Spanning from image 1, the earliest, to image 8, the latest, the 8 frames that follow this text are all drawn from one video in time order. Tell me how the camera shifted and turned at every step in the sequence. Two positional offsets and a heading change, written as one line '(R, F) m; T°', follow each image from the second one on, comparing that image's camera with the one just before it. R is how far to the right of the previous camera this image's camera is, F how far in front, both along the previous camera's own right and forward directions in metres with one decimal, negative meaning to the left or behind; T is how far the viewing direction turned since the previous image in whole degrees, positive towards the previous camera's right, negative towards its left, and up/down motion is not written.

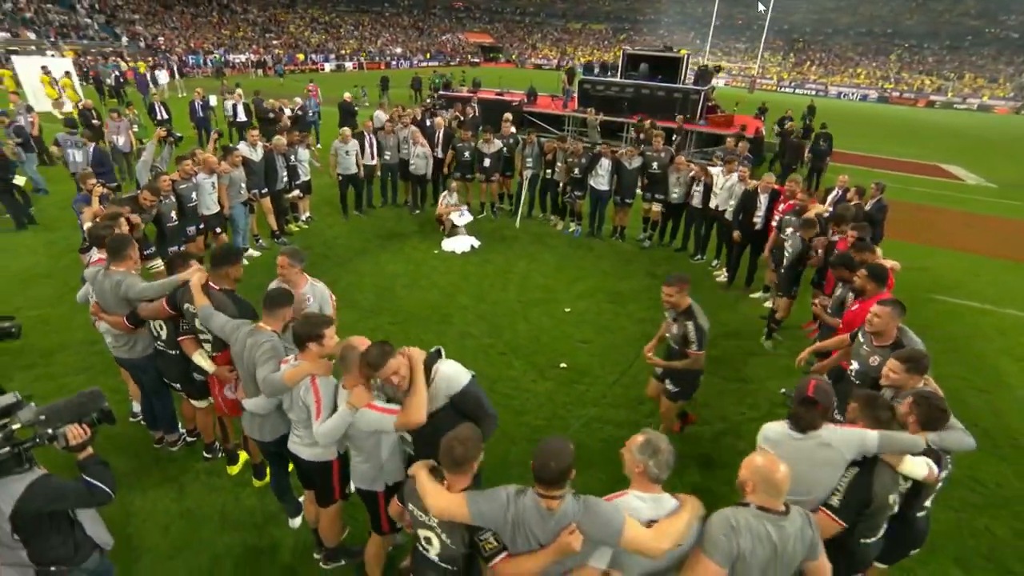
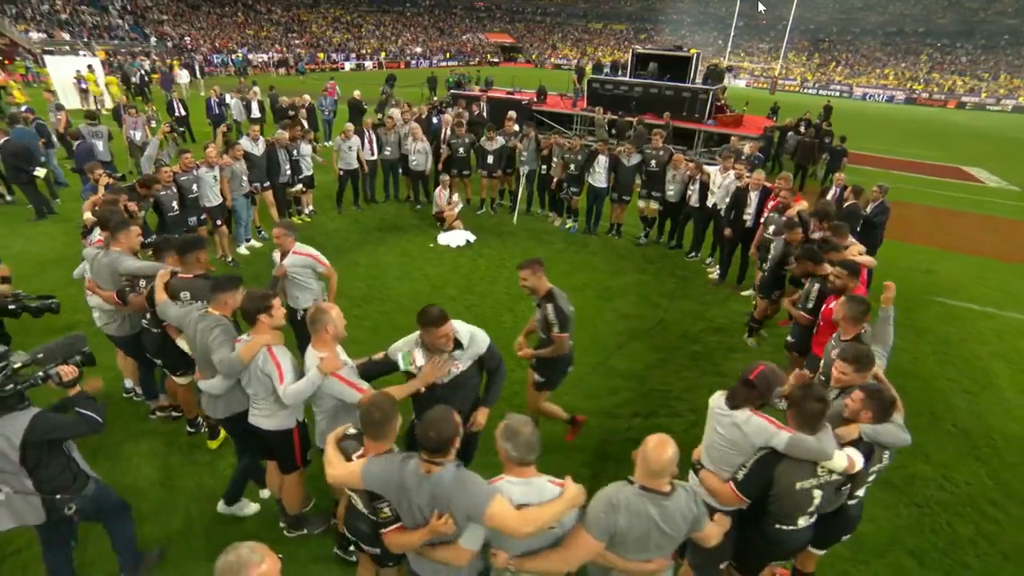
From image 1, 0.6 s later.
(+0.5, -0.2) m; -2°
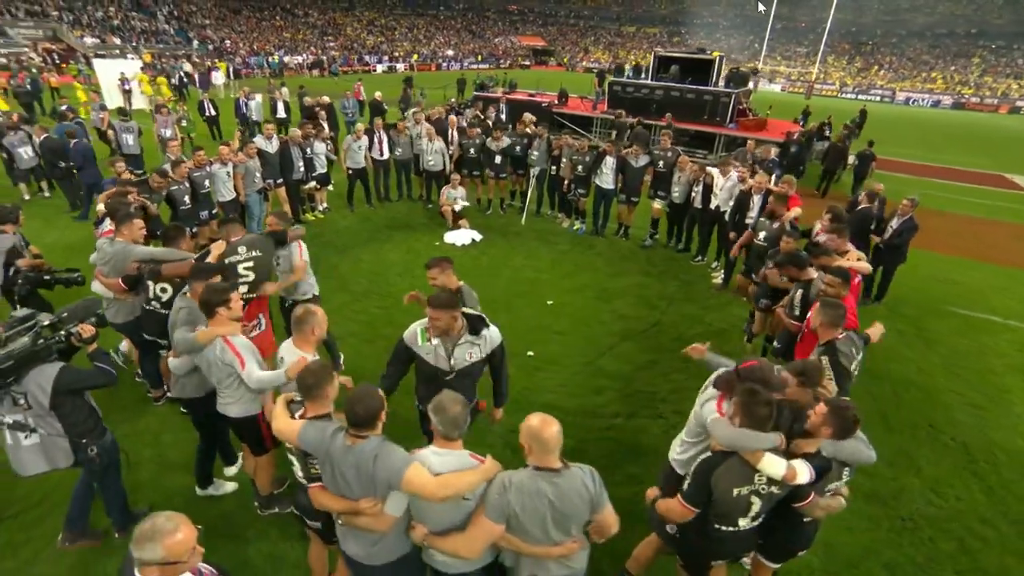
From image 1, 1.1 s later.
(+0.6, -0.1) m; -3°
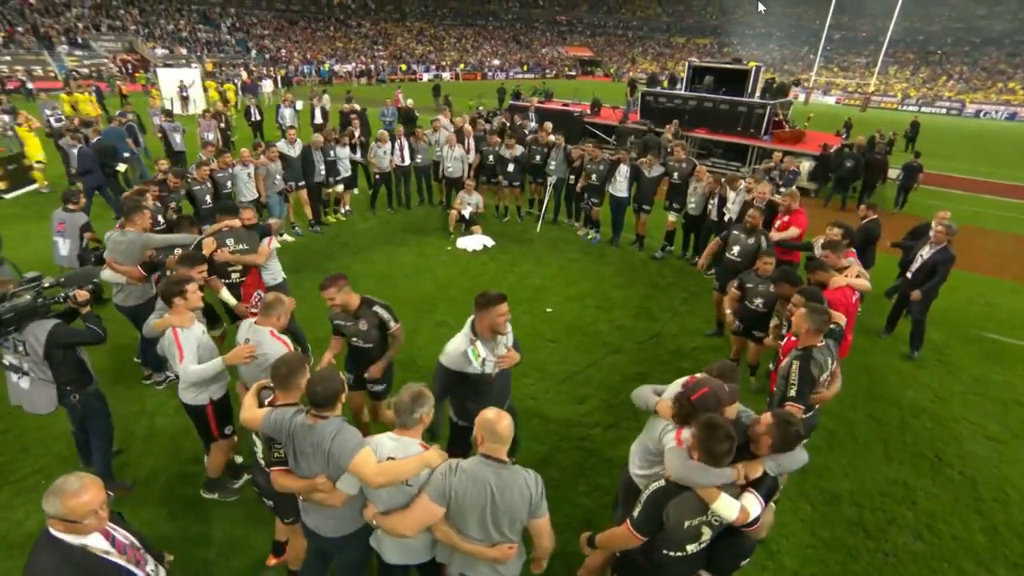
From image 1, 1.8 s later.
(+0.8, 0.0) m; -5°
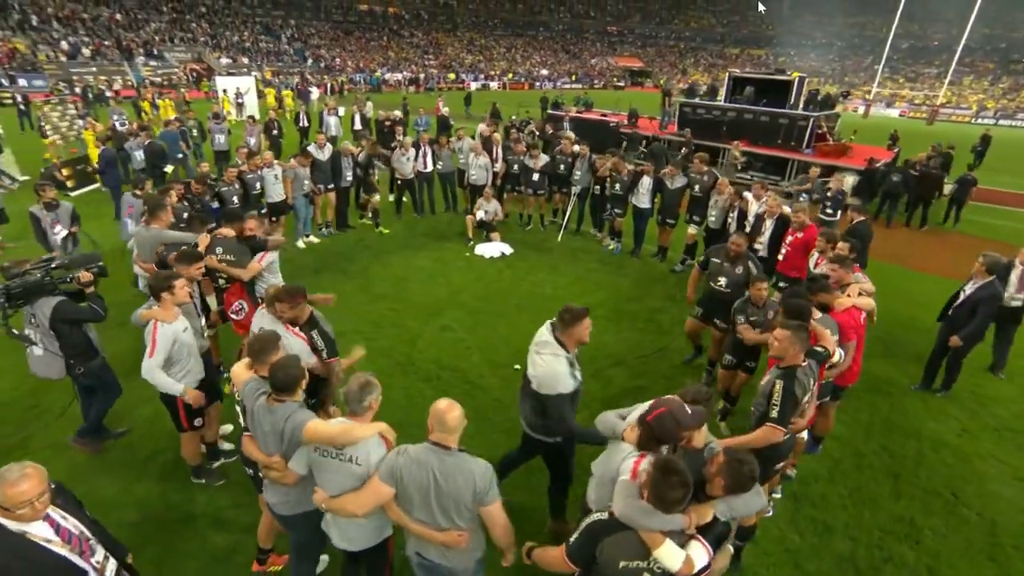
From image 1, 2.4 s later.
(+0.6, 0.0) m; -5°
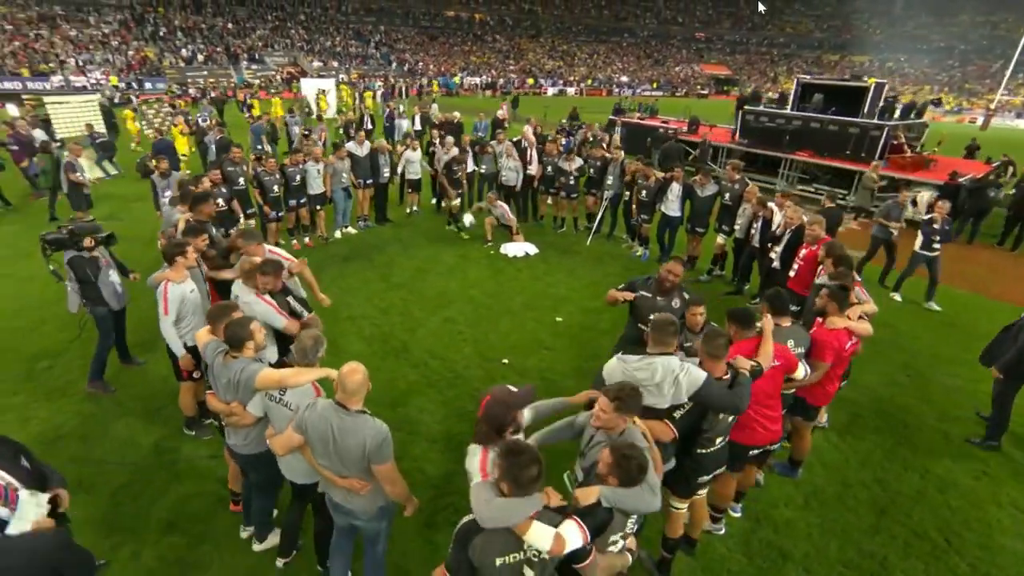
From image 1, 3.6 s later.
(+1.2, -0.1) m; -9°
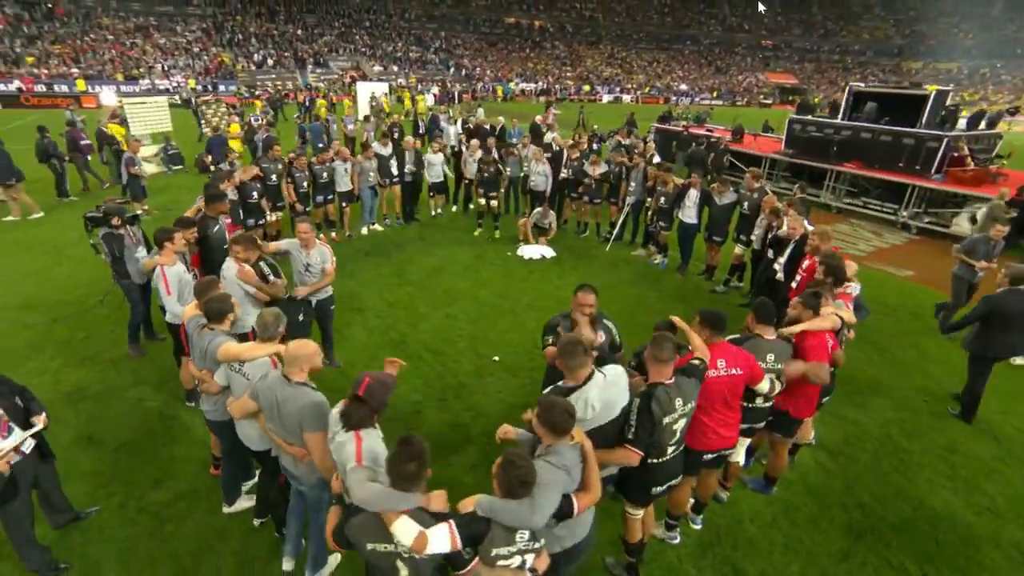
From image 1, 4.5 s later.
(+0.9, -0.1) m; -6°
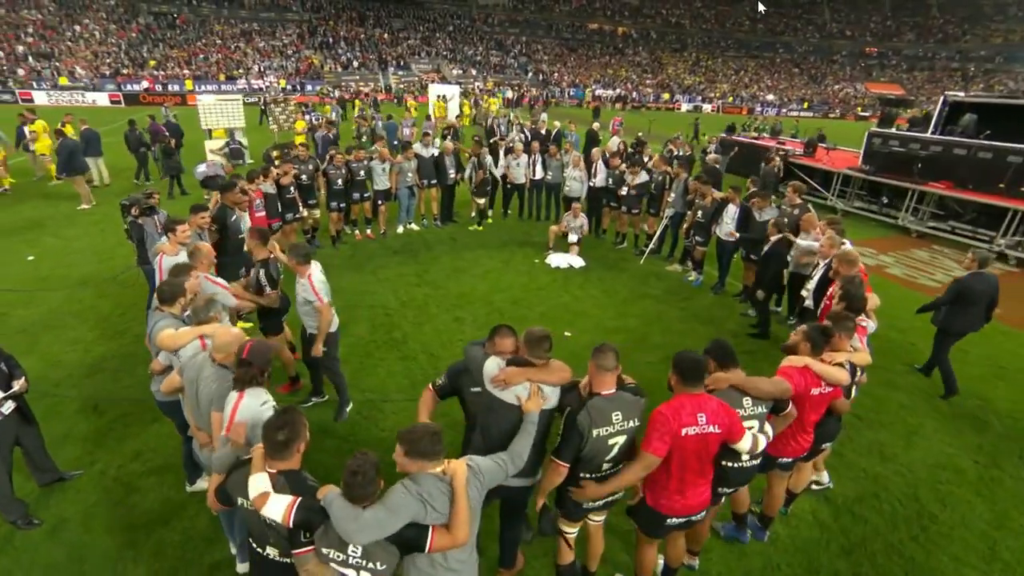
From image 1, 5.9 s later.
(+1.1, +0.3) m; -9°
